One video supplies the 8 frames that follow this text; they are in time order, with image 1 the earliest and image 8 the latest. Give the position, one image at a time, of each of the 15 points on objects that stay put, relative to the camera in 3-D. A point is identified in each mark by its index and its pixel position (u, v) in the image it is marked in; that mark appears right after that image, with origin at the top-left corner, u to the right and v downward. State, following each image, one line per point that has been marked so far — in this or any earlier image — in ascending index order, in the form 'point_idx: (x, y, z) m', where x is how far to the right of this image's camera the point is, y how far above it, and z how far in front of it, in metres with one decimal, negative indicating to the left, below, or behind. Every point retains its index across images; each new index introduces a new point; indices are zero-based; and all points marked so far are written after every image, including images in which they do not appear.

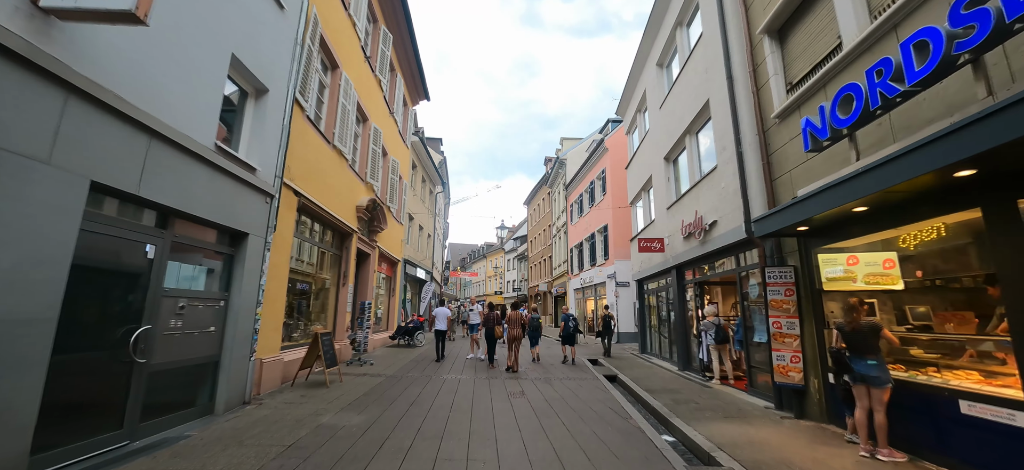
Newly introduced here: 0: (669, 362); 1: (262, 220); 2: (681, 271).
0: (+4.1, -3.3, +10.6) m
1: (-3.7, +0.2, +5.9) m
2: (+4.1, -0.9, +9.9) m
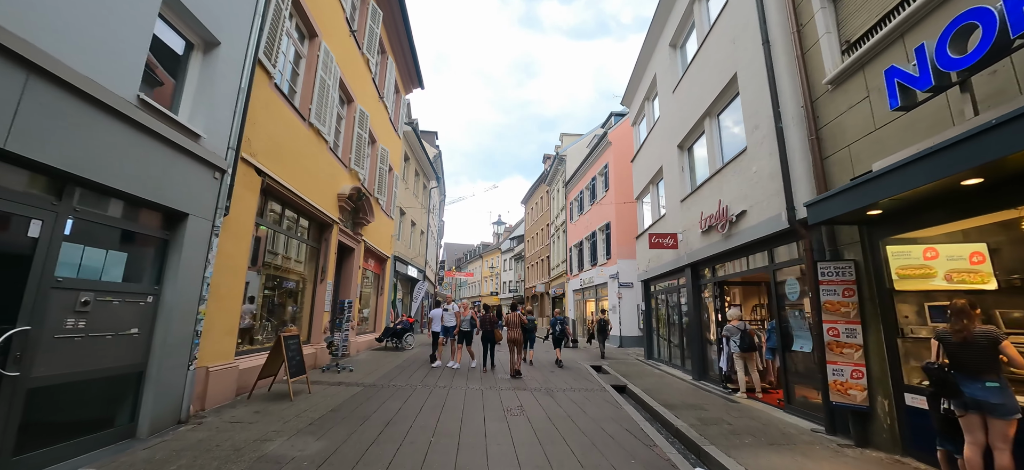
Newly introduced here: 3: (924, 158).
0: (+4.1, -3.2, +9.6) m
1: (-3.7, +0.5, +4.9) m
2: (+4.1, -0.8, +8.9) m
3: (+3.5, +0.7, +3.4) m
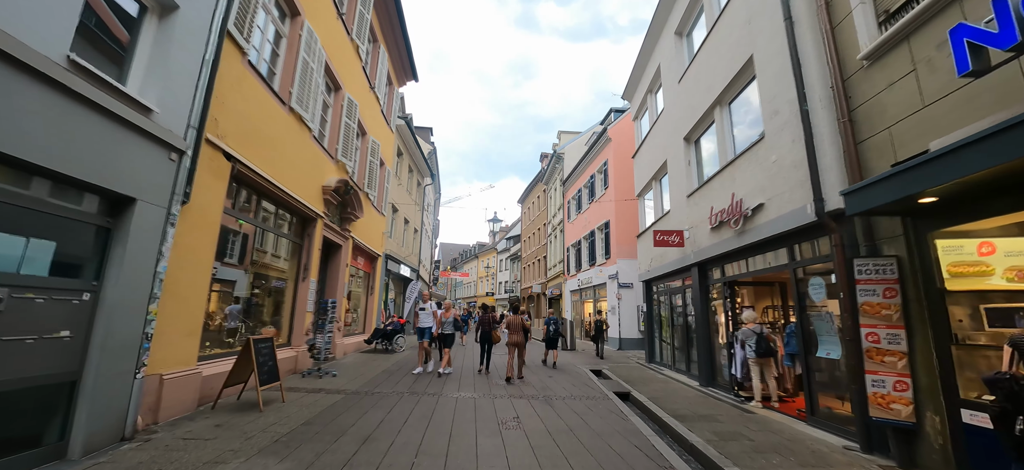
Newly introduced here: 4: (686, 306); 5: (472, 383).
0: (+4.0, -3.2, +9.1) m
1: (-3.7, +0.6, +4.3) m
2: (+4.0, -0.7, +8.4) m
3: (+3.5, +0.7, +2.9) m
4: (+4.0, -1.7, +9.4) m
5: (-0.8, -2.8, +7.7) m
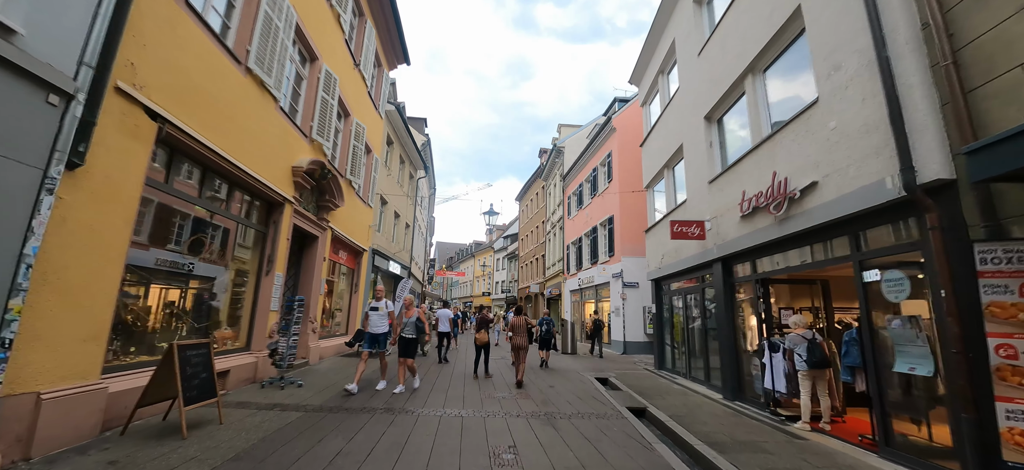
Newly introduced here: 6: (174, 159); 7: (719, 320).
0: (+3.9, -3.0, +8.0) m
1: (-3.8, +0.8, +3.2) m
2: (+4.0, -0.6, +7.3) m
3: (+3.5, +0.9, +1.8) m
4: (+3.9, -1.5, +8.3) m
5: (-0.8, -2.6, +6.5) m
6: (-4.2, +1.0, +5.1) m
7: (+3.8, -1.6, +7.5) m
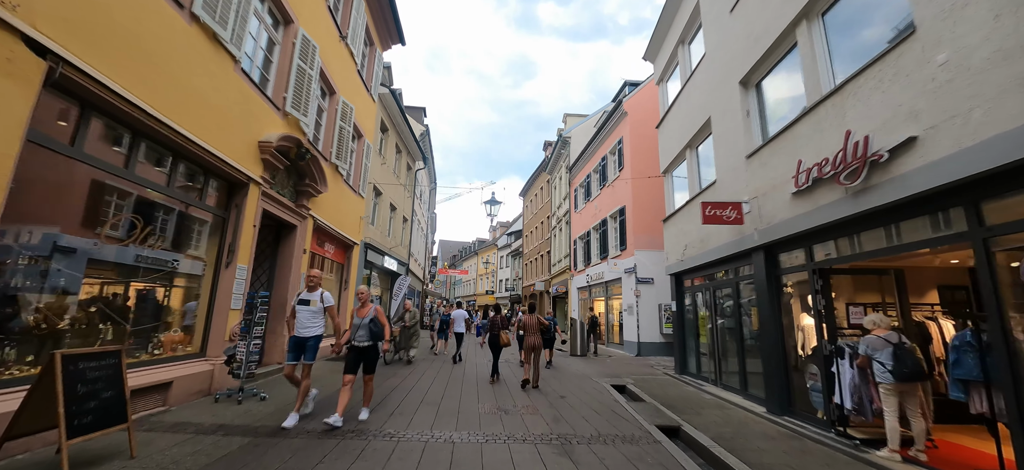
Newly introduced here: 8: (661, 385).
0: (+3.9, -2.7, +6.8) m
1: (-3.7, +1.0, +2.1) m
2: (+4.0, -0.3, +6.2) m
3: (+3.5, +1.2, +0.7) m
4: (+4.0, -1.3, +7.2) m
5: (-0.8, -2.4, +5.4) m
6: (-4.2, +1.2, +4.0) m
7: (+3.9, -1.3, +6.3) m
8: (+3.0, -3.0, +8.0) m
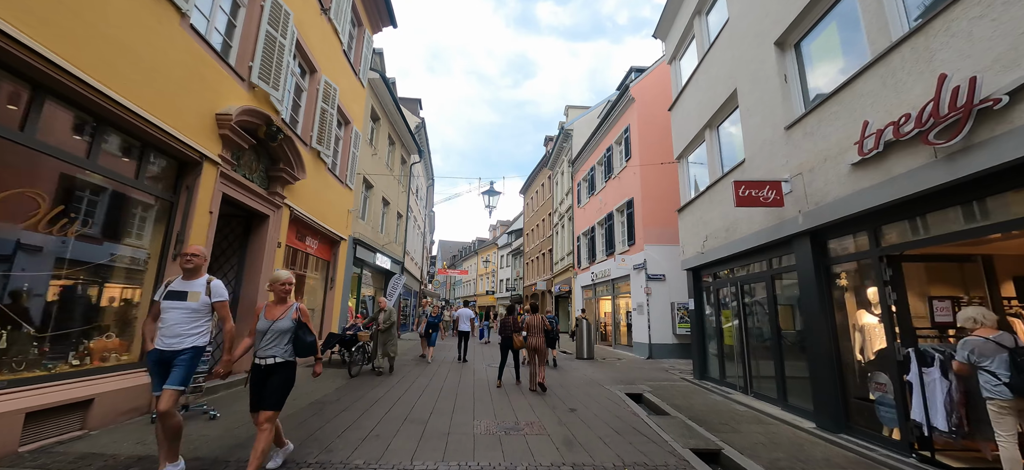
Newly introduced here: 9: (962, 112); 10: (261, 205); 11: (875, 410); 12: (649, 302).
0: (+4.0, -2.5, +5.9) m
1: (-3.8, +1.2, +1.2) m
2: (+4.0, -0.1, +5.2) m
3: (+3.5, +1.4, -0.2) m
4: (+4.0, -1.0, +6.2) m
5: (-0.8, -2.2, +4.5) m
6: (-4.2, +1.3, +3.1) m
7: (+3.9, -1.1, +5.4) m
8: (+3.0, -2.8, +7.0) m
9: (+3.6, +1.0, +3.3) m
10: (-4.4, +0.5, +7.0) m
11: (+4.0, -1.9, +4.5) m
12: (+4.1, -2.0, +12.1) m
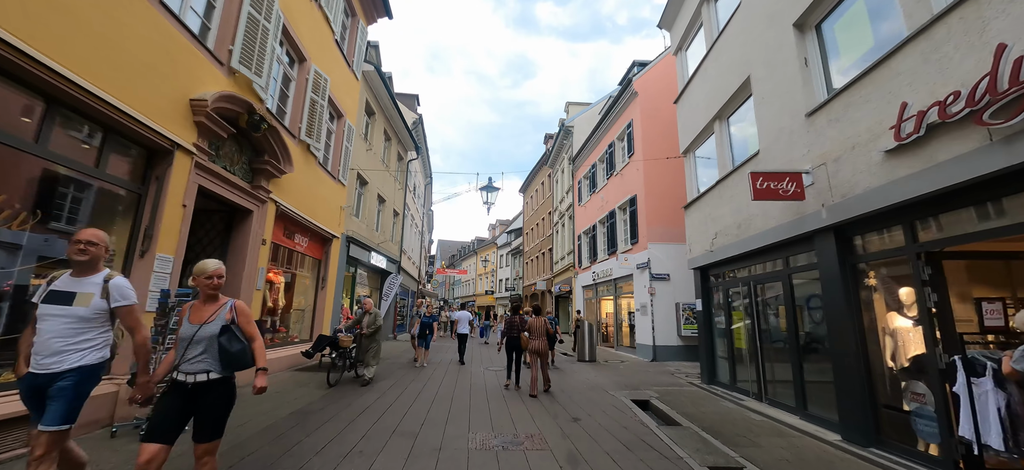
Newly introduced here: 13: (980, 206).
0: (+4.0, -2.5, +5.5) m
1: (-3.8, +1.3, +0.7) m
2: (+4.0, 0.0, +4.8) m
3: (+3.5, +1.4, -0.7) m
4: (+4.0, -1.0, +5.8) m
5: (-0.8, -2.1, +4.1) m
6: (-4.2, +1.4, +2.6) m
7: (+3.9, -1.1, +5.0) m
8: (+3.0, -2.7, +6.6) m
9: (+3.6, +1.1, +2.8) m
10: (-4.4, +0.6, +6.6) m
11: (+4.0, -1.9, +4.1) m
12: (+4.1, -2.0, +11.7) m
13: (+3.9, +0.2, +3.4) m
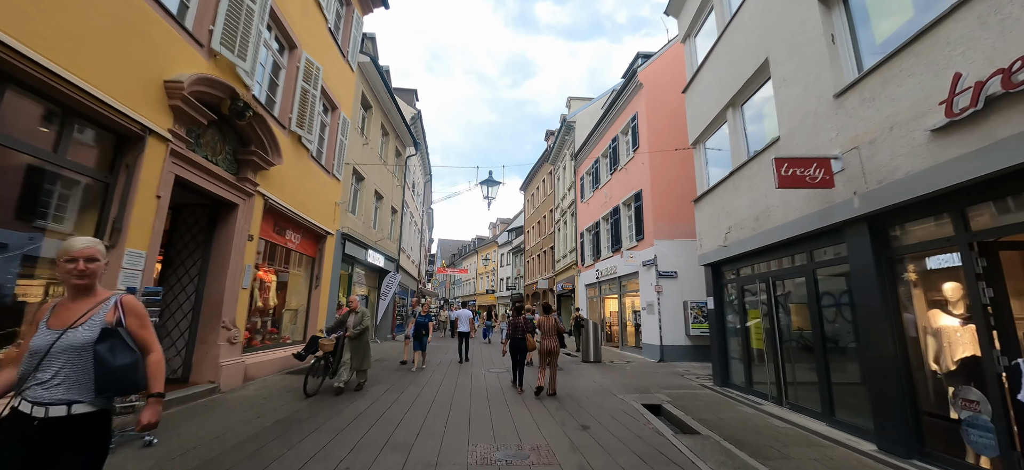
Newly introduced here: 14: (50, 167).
0: (+4.0, -2.4, +5.1) m
1: (-3.7, +1.3, +0.3) m
2: (+4.0, +0.1, +4.4) m
3: (+3.5, +1.5, -1.1) m
4: (+4.1, -0.9, +5.4) m
5: (-0.7, -2.0, +3.7) m
6: (-4.2, +1.5, +2.2) m
7: (+3.9, -1.0, +4.5) m
8: (+3.0, -2.6, +6.2) m
9: (+3.6, +1.2, +2.4) m
10: (-4.3, +0.7, +6.2) m
11: (+4.1, -1.8, +3.7) m
12: (+4.1, -1.8, +11.3) m
13: (+4.0, +0.3, +3.0) m
14: (-4.4, +0.6, +3.8) m
